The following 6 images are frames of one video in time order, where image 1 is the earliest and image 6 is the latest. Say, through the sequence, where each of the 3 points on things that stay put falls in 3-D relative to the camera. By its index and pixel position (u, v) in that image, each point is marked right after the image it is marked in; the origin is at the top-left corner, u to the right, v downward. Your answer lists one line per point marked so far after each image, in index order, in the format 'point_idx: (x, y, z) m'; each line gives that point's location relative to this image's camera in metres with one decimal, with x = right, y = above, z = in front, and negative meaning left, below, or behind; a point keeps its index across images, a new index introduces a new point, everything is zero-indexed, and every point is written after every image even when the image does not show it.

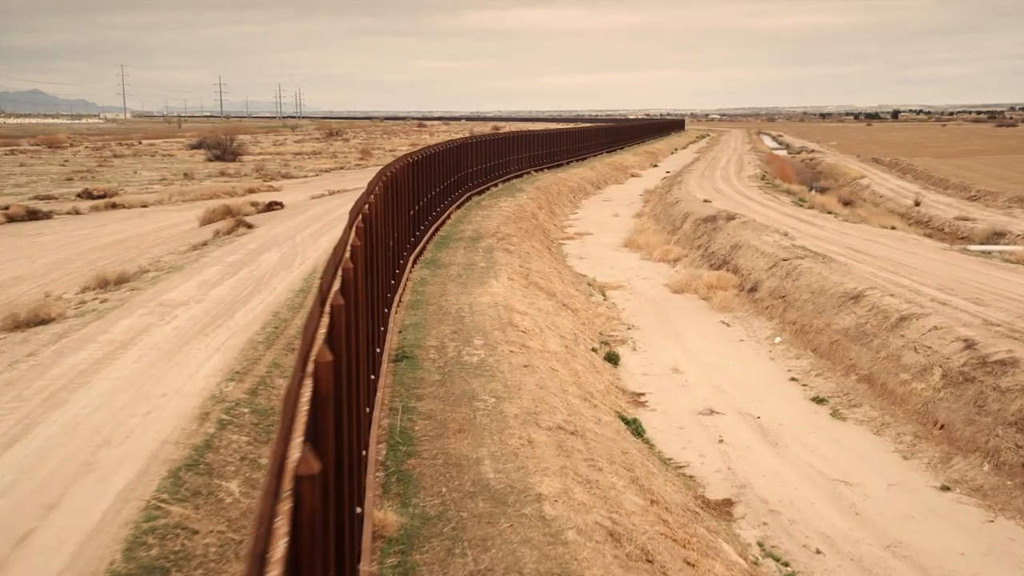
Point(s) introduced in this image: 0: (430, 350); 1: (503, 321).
0: (-1.2, -0.9, +17.0) m
1: (-0.2, -0.6, +19.4) m
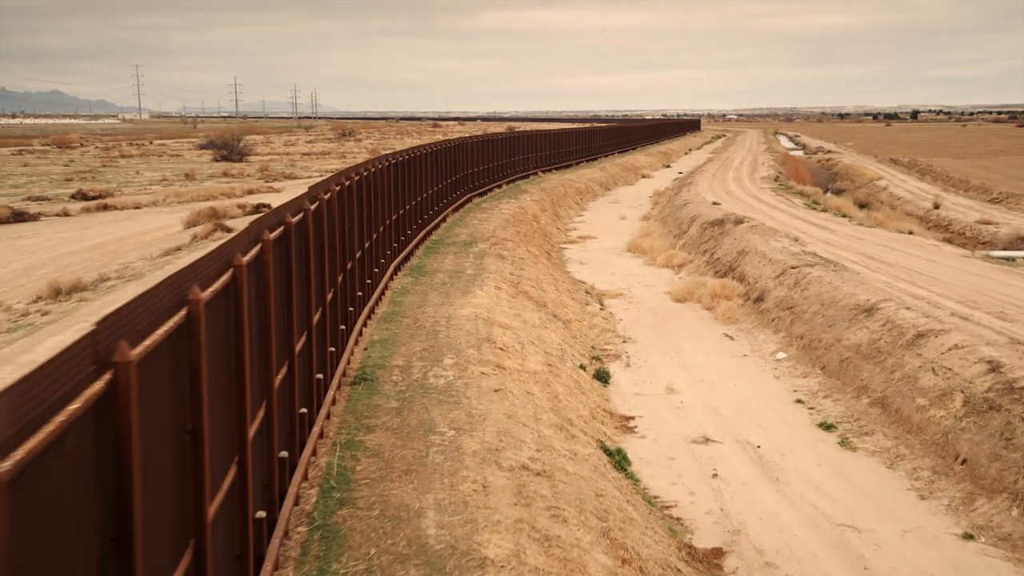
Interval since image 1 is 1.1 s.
0: (-1.6, -1.1, +15.4) m
1: (-0.5, -0.8, +17.7) m
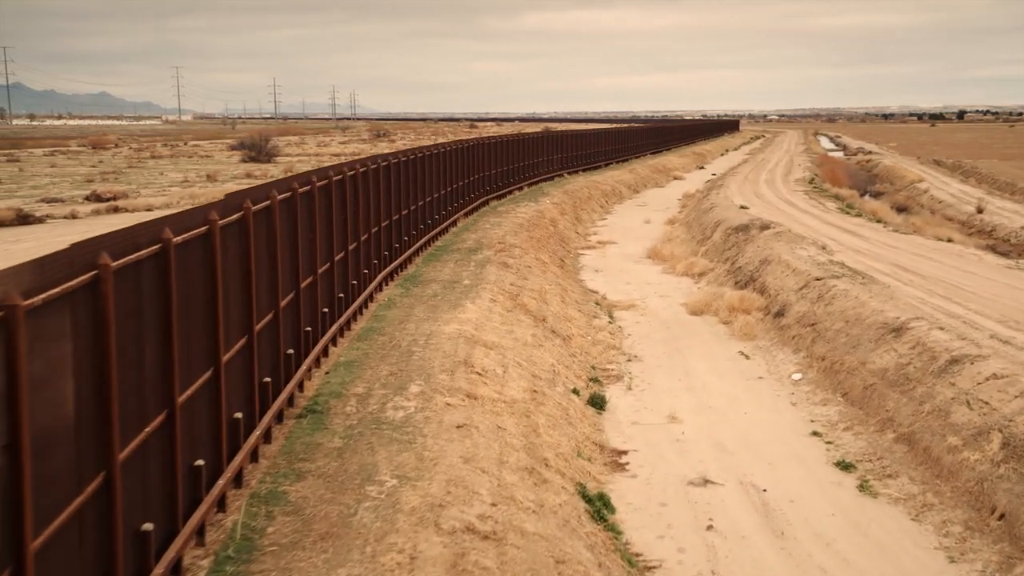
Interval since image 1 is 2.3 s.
0: (-2.0, -1.4, +13.6) m
1: (-0.8, -1.0, +15.9) m
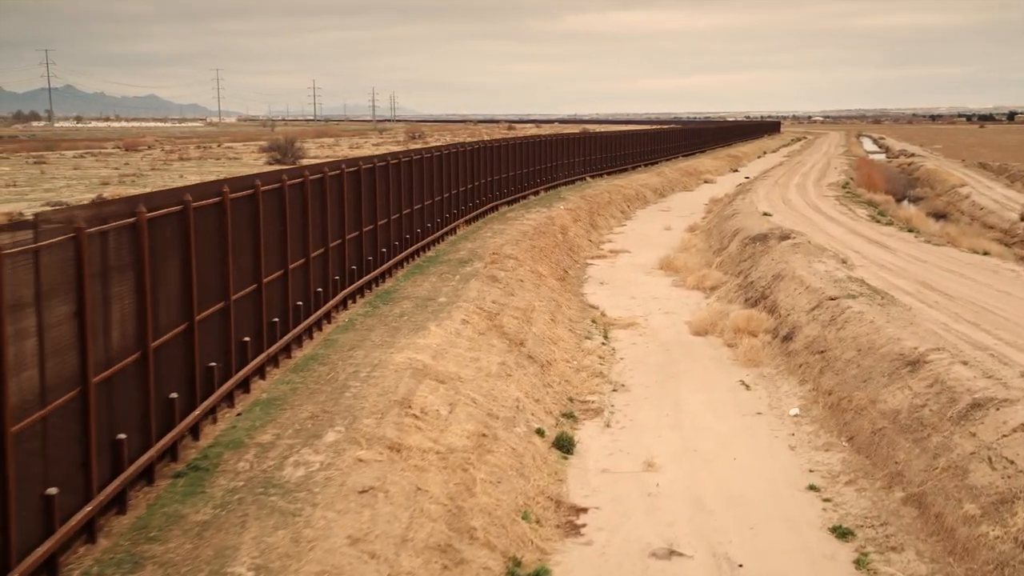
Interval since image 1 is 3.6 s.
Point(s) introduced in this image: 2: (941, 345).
0: (-2.7, -1.7, +11.5) m
1: (-1.4, -1.3, +13.8) m
2: (+6.2, -0.8, +16.3) m
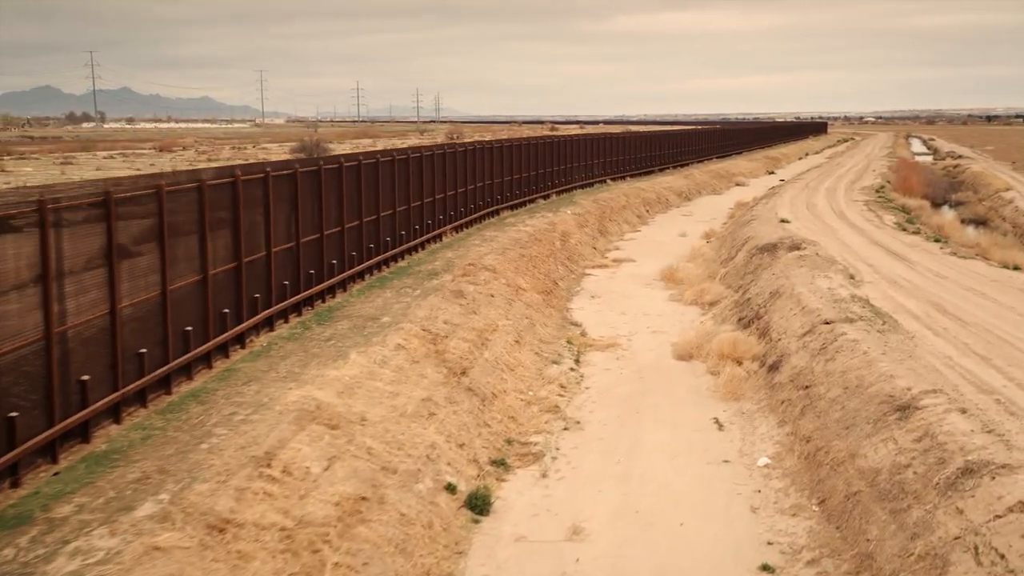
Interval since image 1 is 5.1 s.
0: (-3.9, -2.0, +9.2) m
1: (-2.6, -1.6, +11.5) m
2: (+5.2, -1.2, +13.7) m
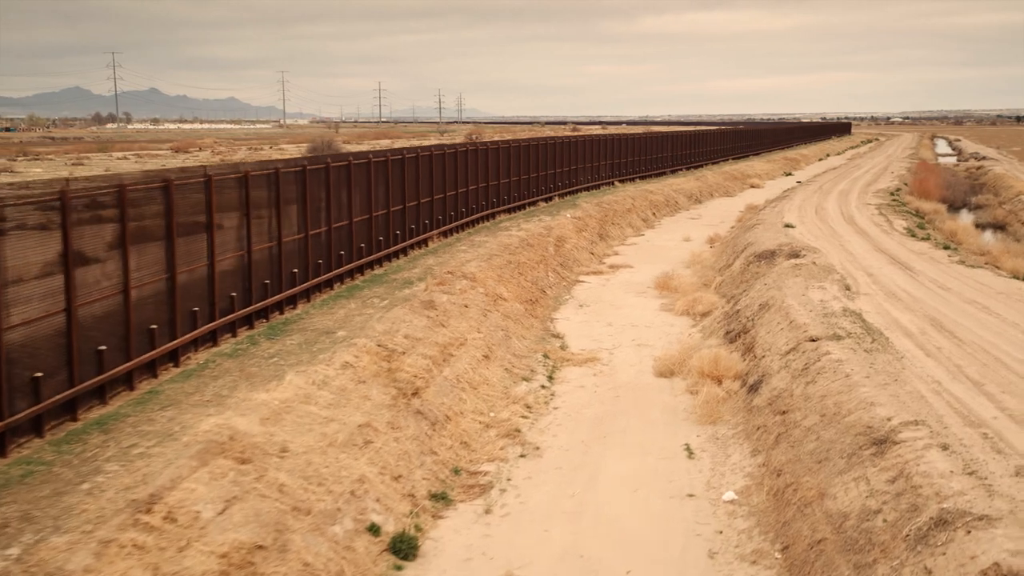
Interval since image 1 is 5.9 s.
0: (-4.7, -2.2, +8.1) m
1: (-3.3, -1.8, +10.3) m
2: (+4.5, -1.4, +12.3) m
